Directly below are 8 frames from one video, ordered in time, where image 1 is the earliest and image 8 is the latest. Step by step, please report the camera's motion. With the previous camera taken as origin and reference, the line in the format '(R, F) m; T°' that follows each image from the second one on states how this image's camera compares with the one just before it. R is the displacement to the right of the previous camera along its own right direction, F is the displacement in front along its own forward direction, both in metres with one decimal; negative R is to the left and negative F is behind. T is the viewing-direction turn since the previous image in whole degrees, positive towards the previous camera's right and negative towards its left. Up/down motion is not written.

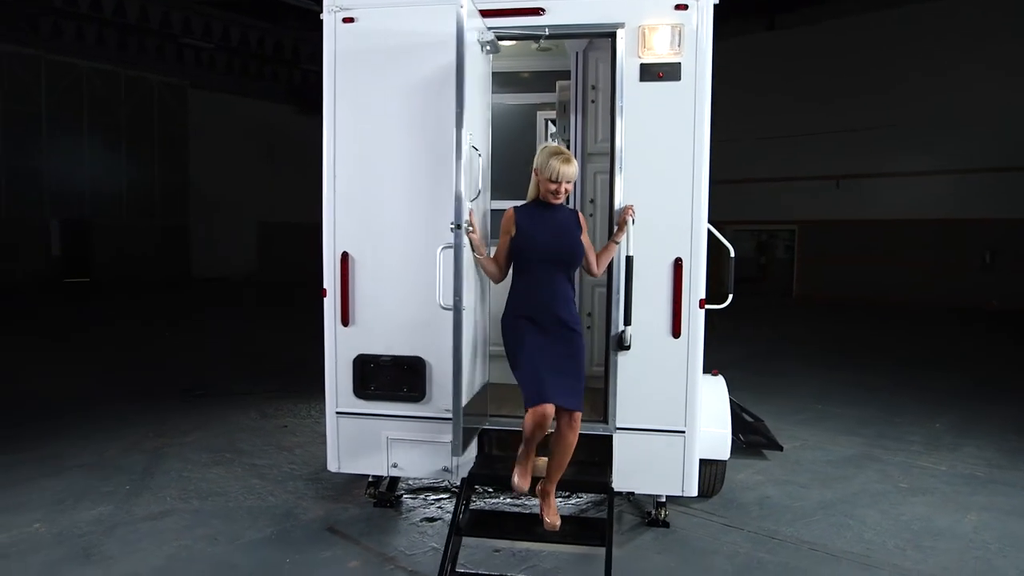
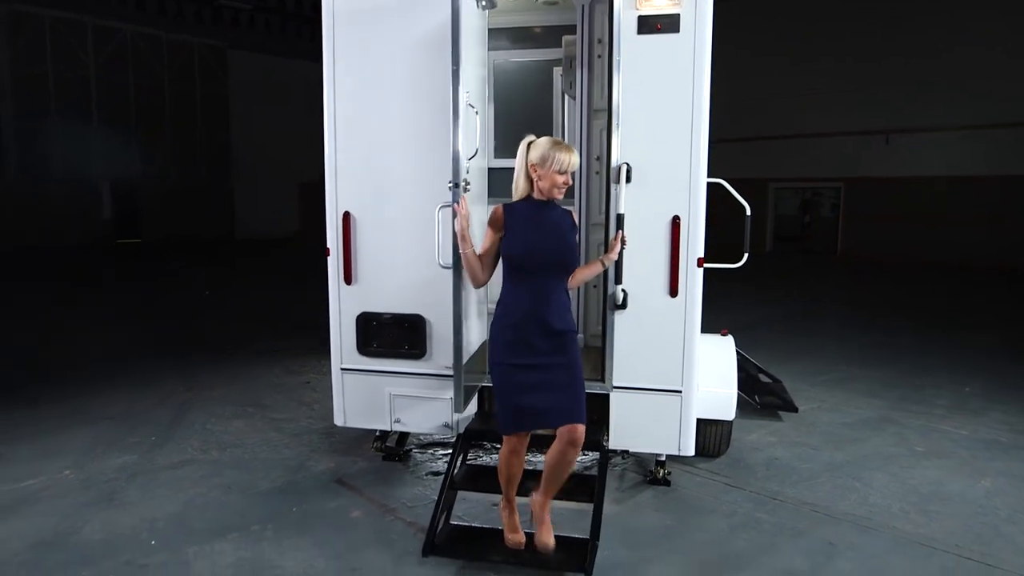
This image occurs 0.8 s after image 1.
(+0.2, 0.0) m; -4°
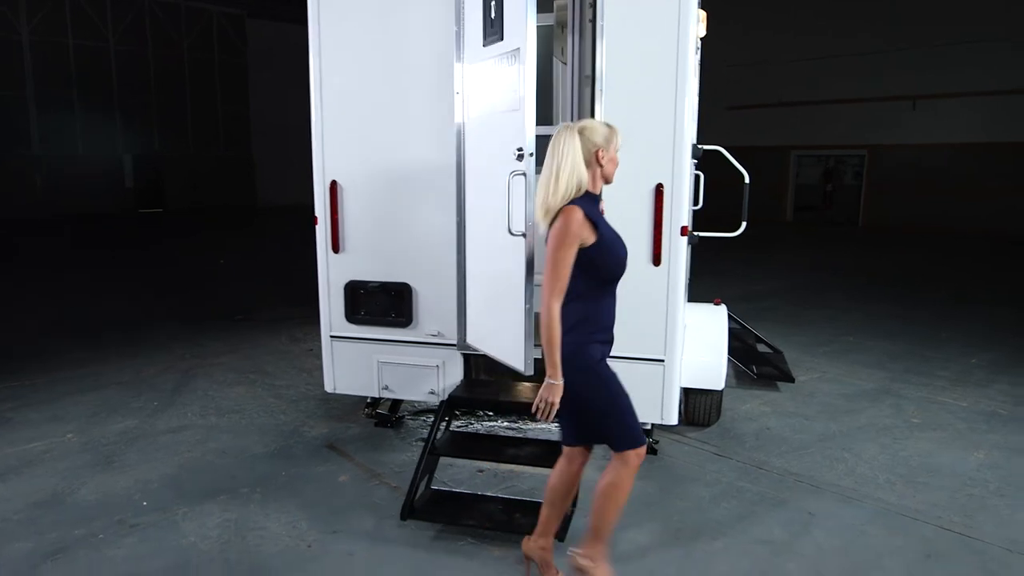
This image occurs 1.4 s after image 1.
(+0.2, 0.0) m; -2°
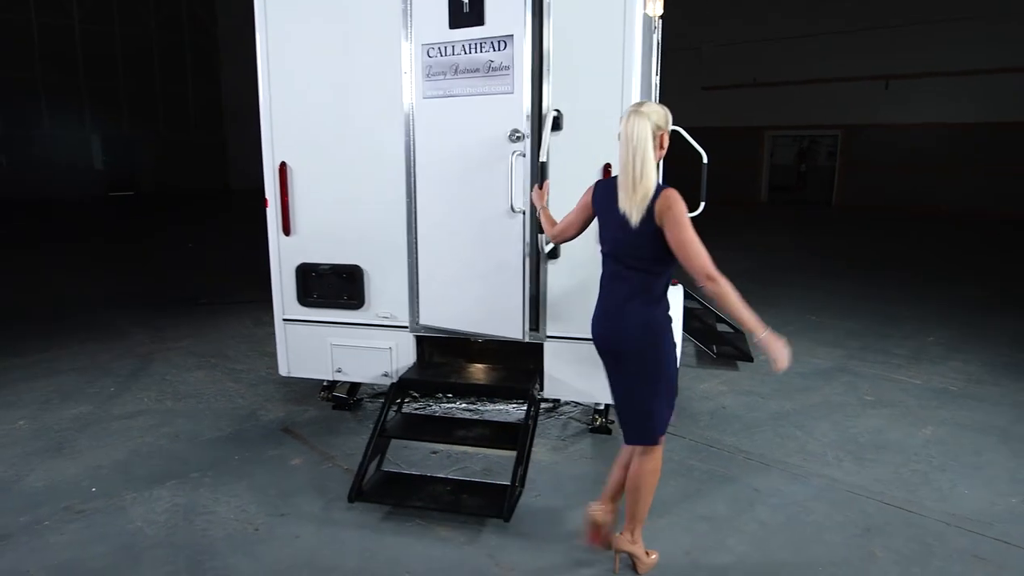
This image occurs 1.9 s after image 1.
(+0.2, 0.0) m; +1°
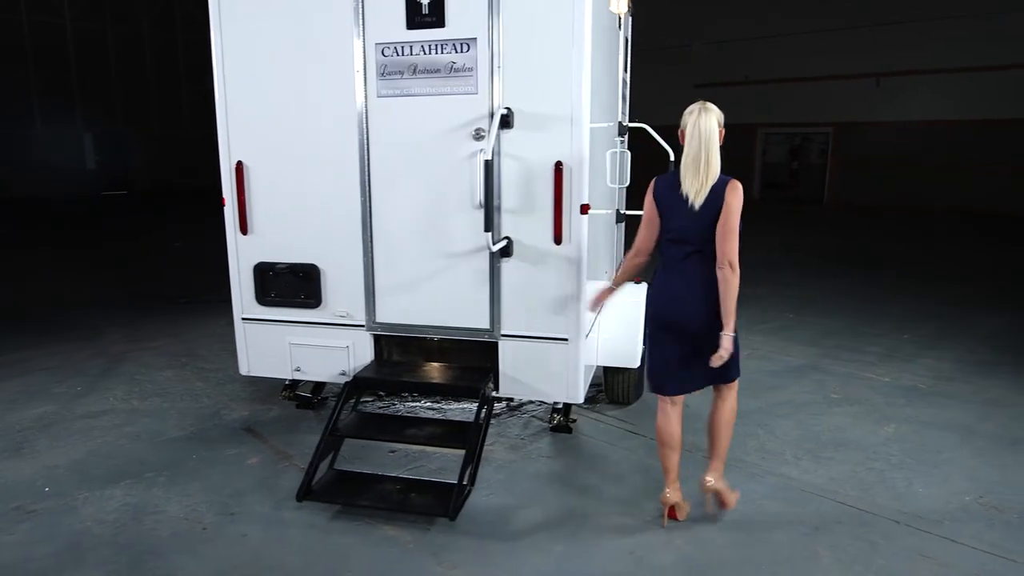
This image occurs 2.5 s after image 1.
(+0.2, 0.0) m; 0°
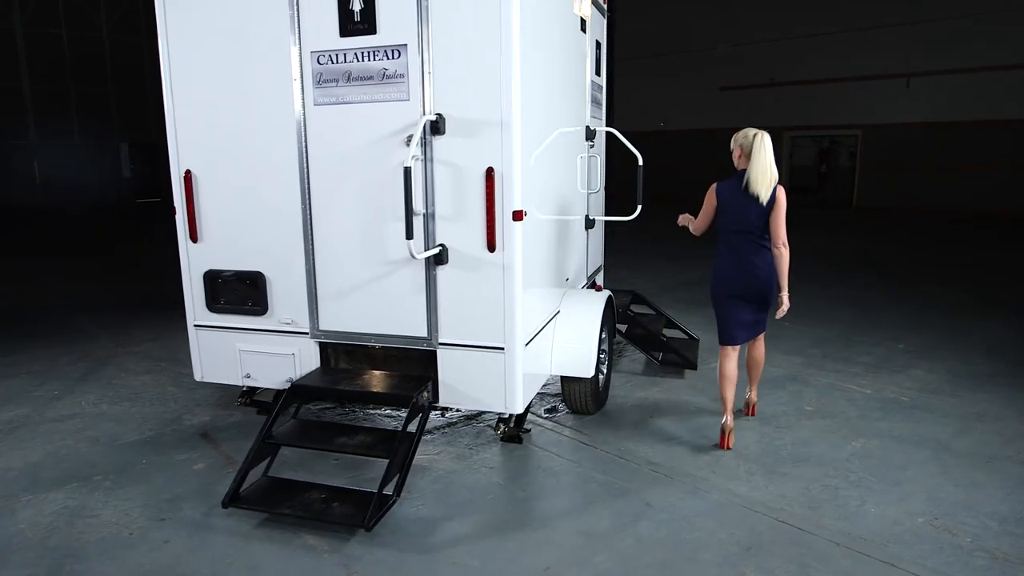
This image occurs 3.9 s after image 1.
(+0.5, +0.1) m; -3°
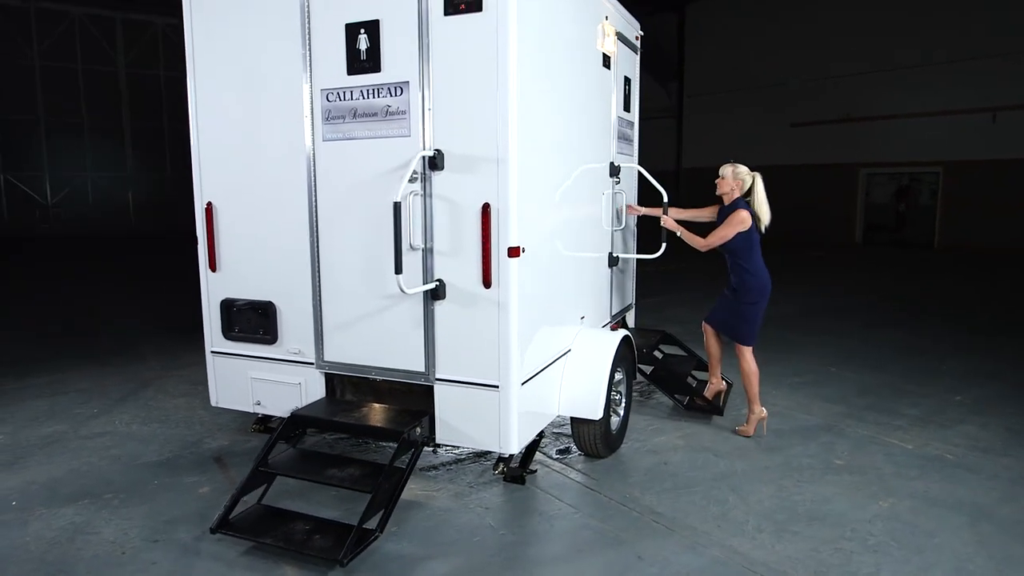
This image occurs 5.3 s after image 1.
(+0.4, +0.1) m; -6°
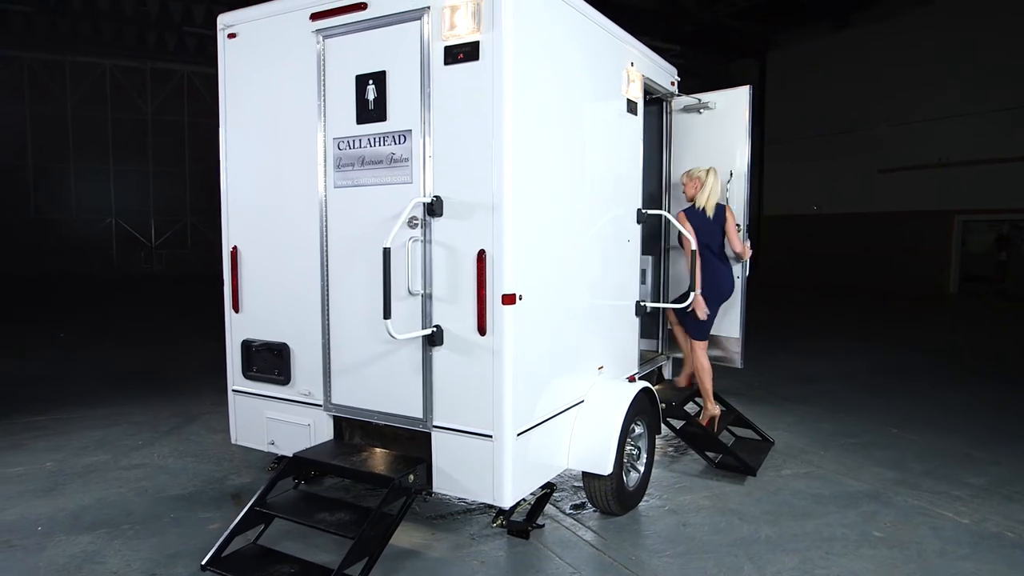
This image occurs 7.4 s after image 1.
(+0.4, +0.1) m; -7°
